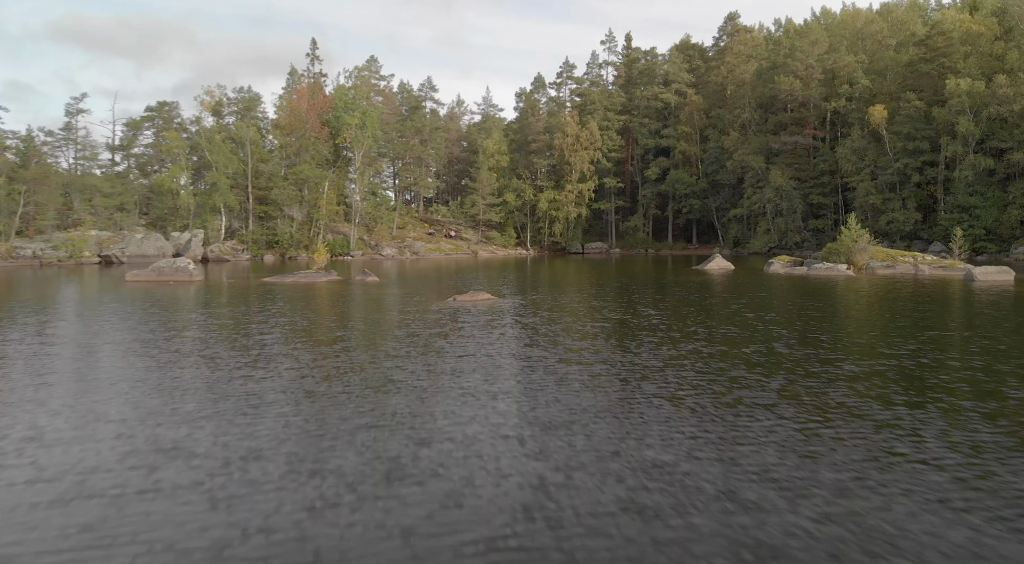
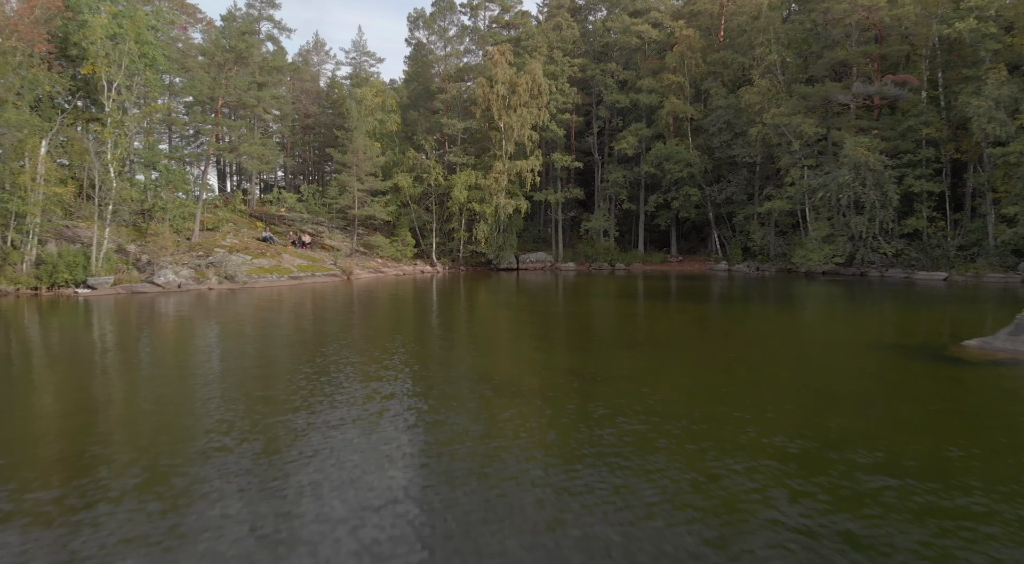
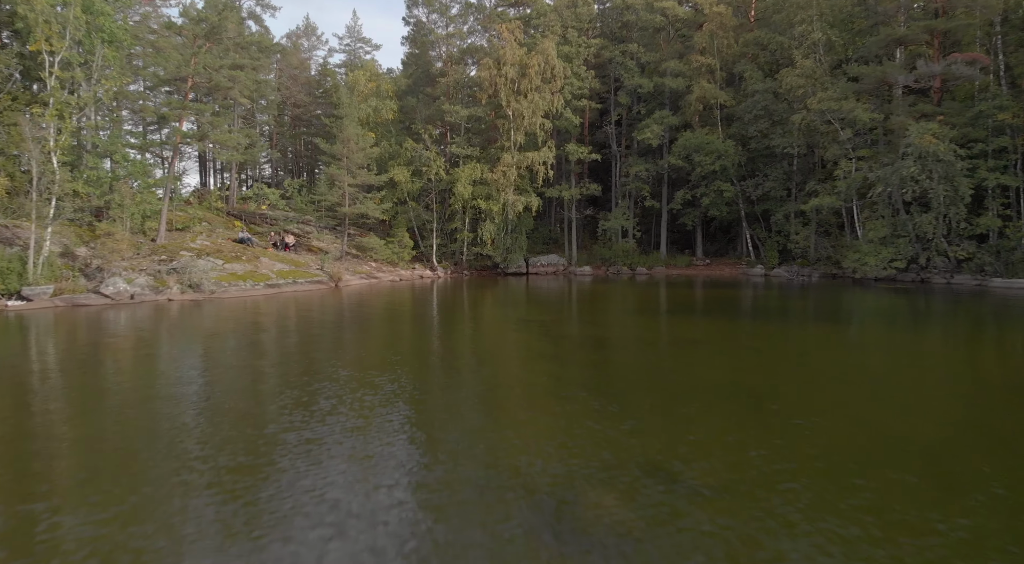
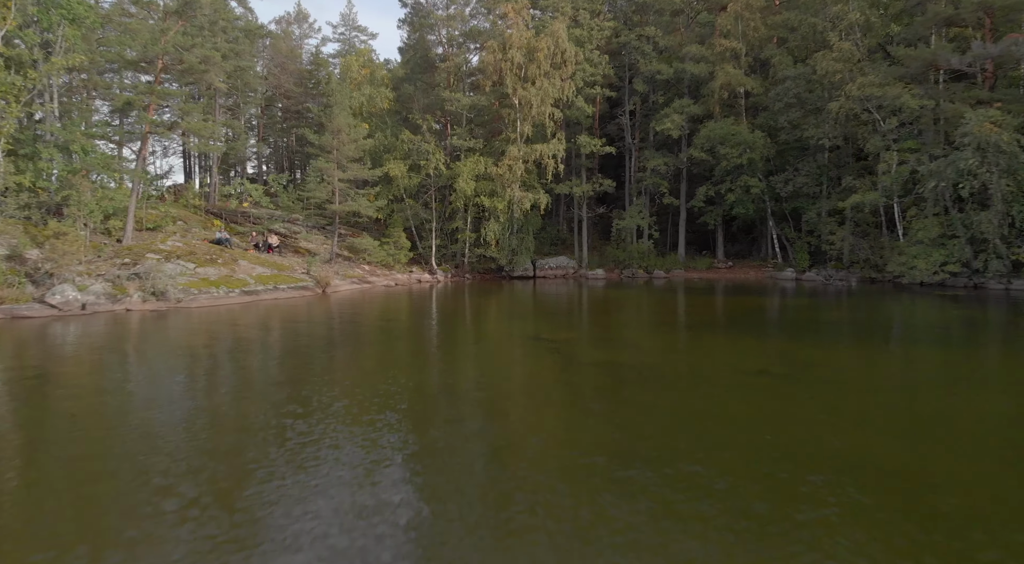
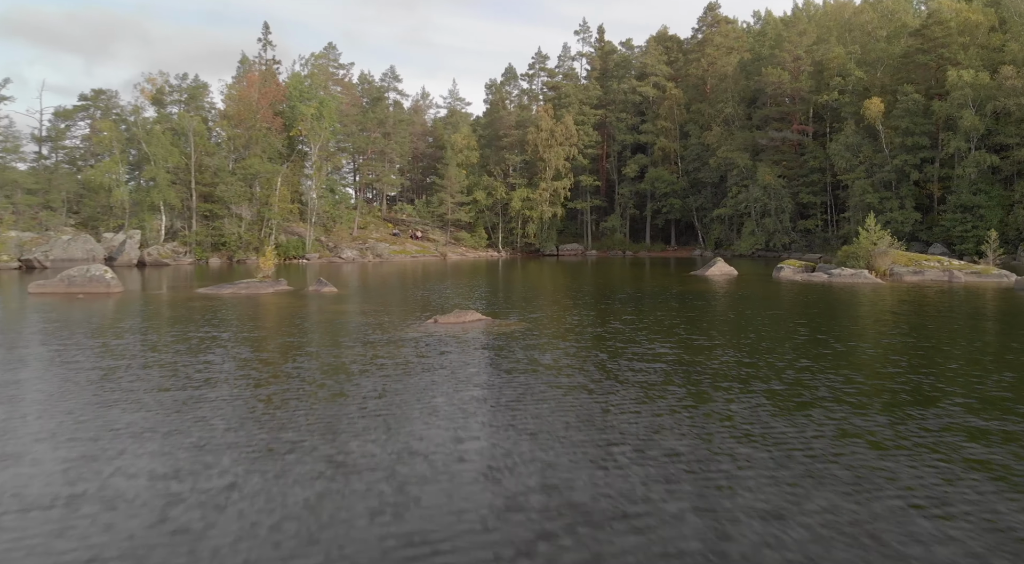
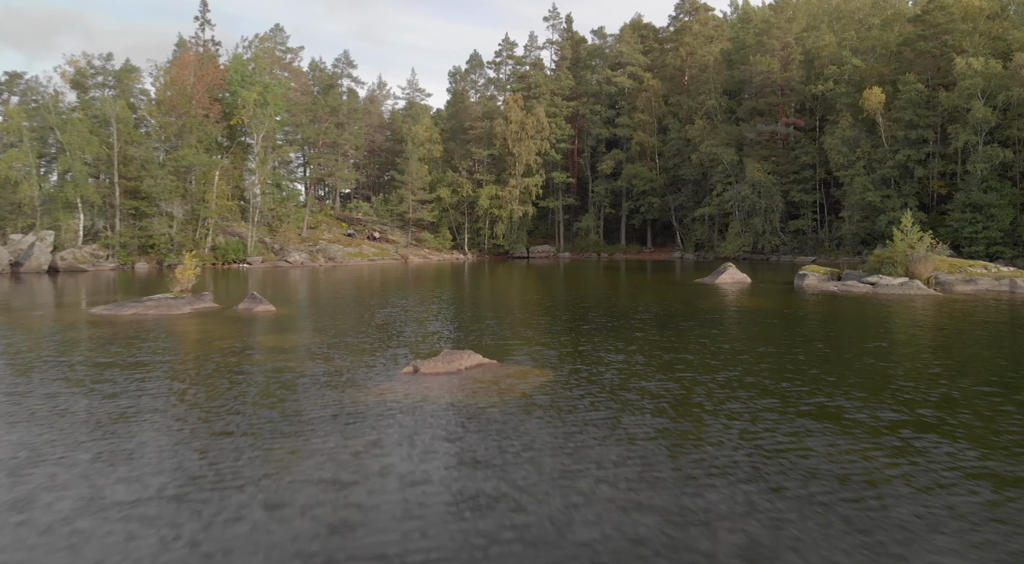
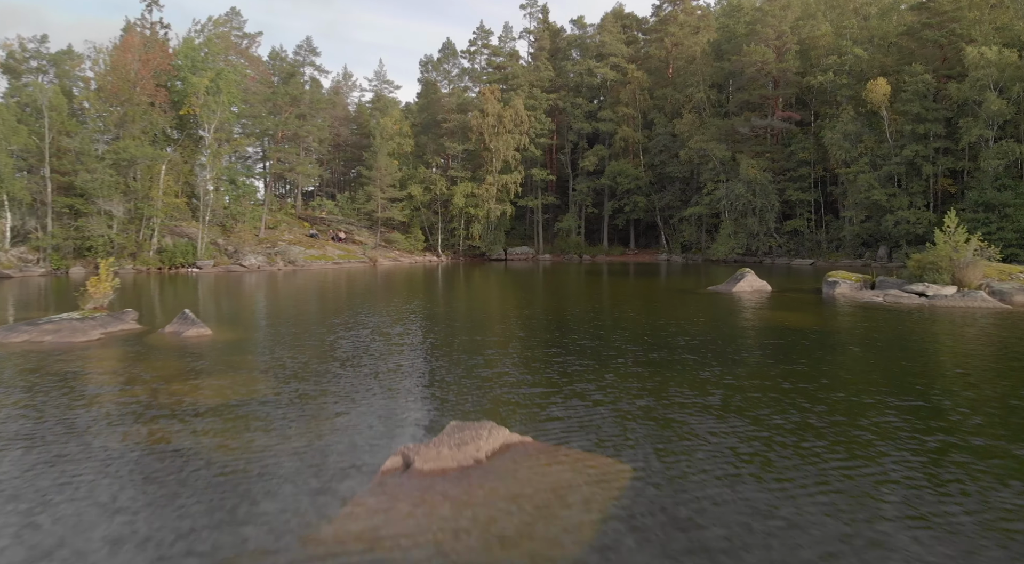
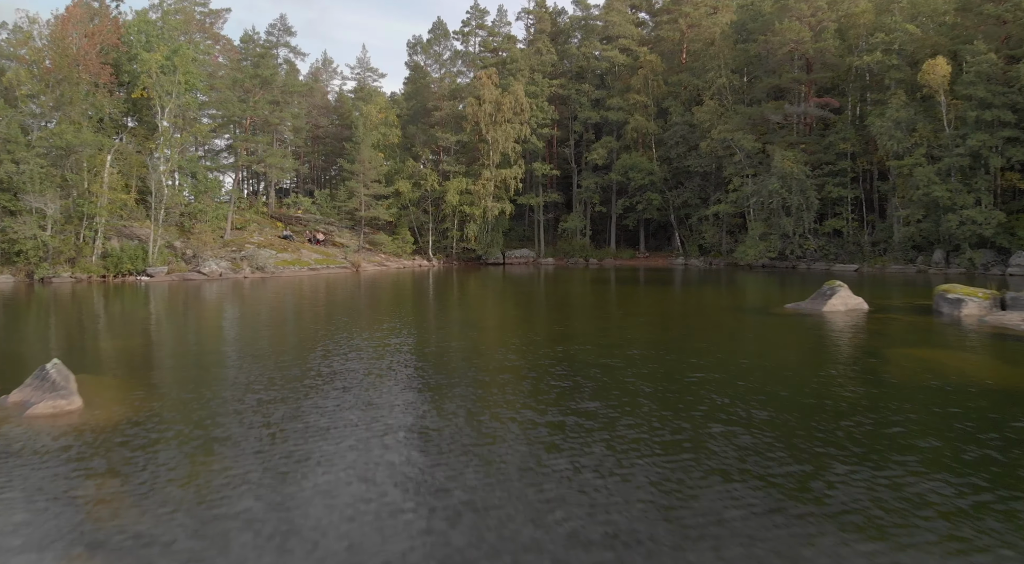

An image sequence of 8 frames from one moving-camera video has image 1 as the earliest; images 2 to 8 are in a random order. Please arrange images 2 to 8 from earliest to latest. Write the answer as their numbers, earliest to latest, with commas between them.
5, 6, 7, 8, 2, 3, 4
